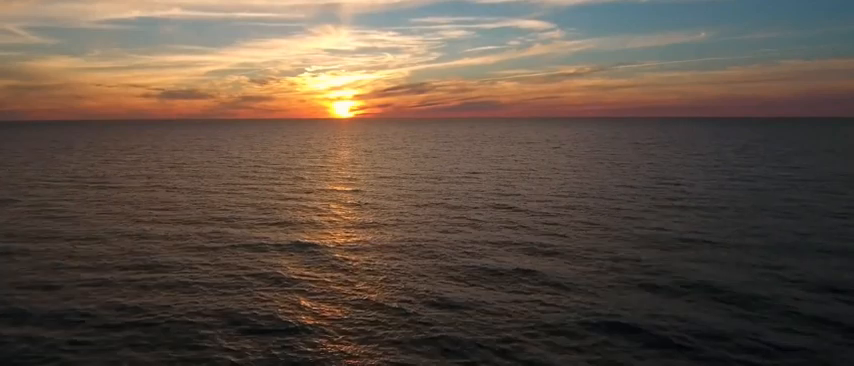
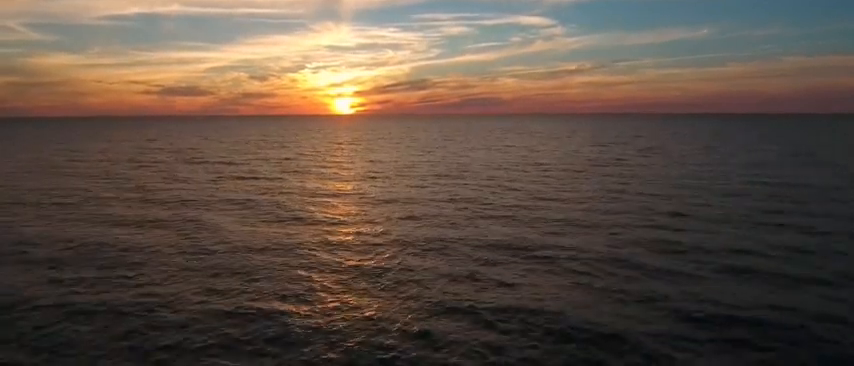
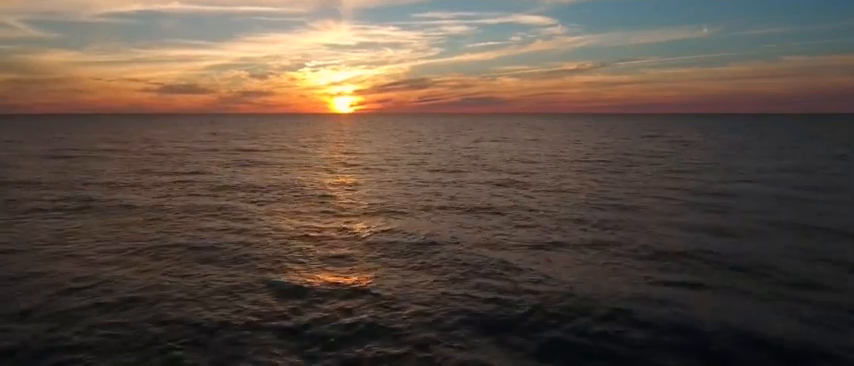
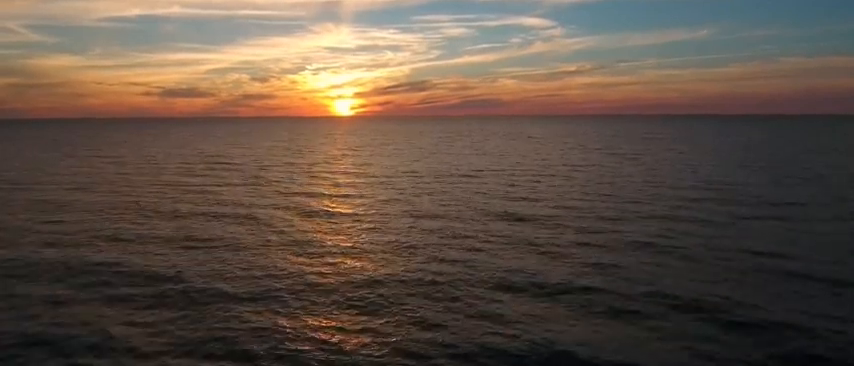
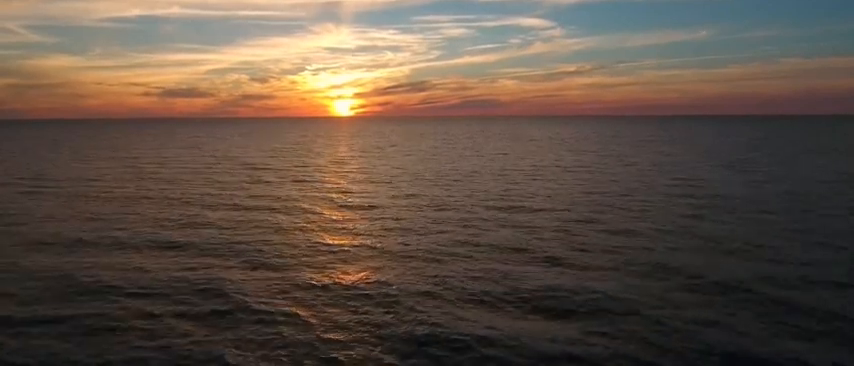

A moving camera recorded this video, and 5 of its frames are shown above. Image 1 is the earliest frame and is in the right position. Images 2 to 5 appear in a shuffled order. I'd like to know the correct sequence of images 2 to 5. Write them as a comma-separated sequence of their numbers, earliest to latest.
5, 4, 2, 3
